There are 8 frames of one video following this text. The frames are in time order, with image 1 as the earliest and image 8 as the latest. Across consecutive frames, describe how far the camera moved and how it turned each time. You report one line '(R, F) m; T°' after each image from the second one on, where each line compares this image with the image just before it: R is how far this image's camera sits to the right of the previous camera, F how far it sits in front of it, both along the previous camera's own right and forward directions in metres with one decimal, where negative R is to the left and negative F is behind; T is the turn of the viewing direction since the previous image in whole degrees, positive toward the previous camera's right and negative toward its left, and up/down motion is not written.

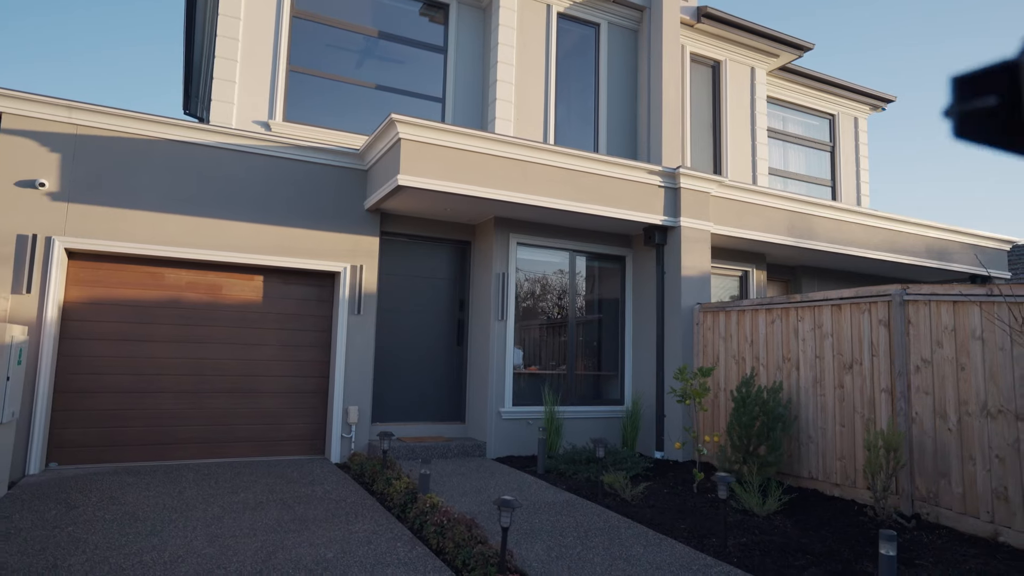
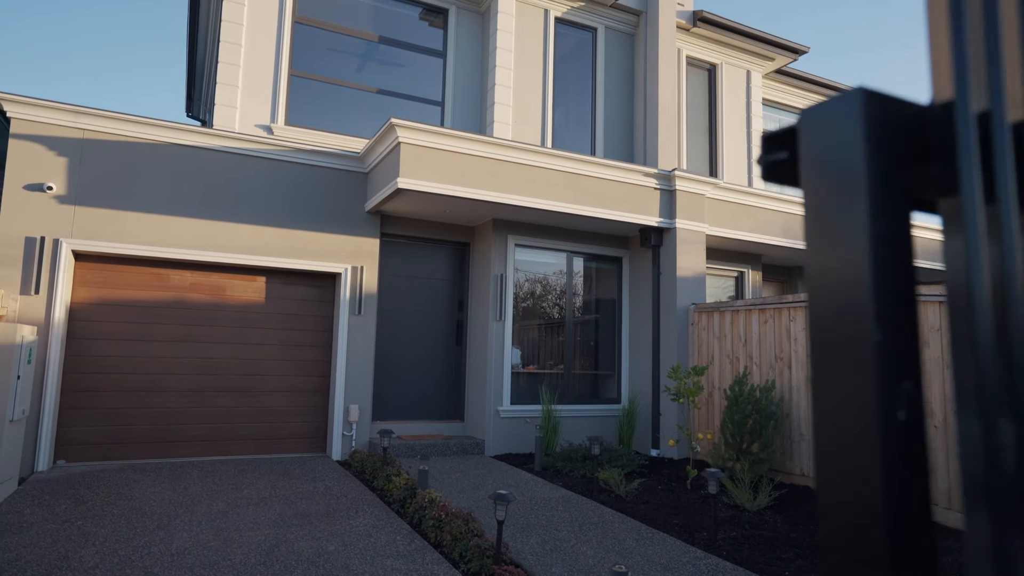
(0.0, -0.1) m; 0°
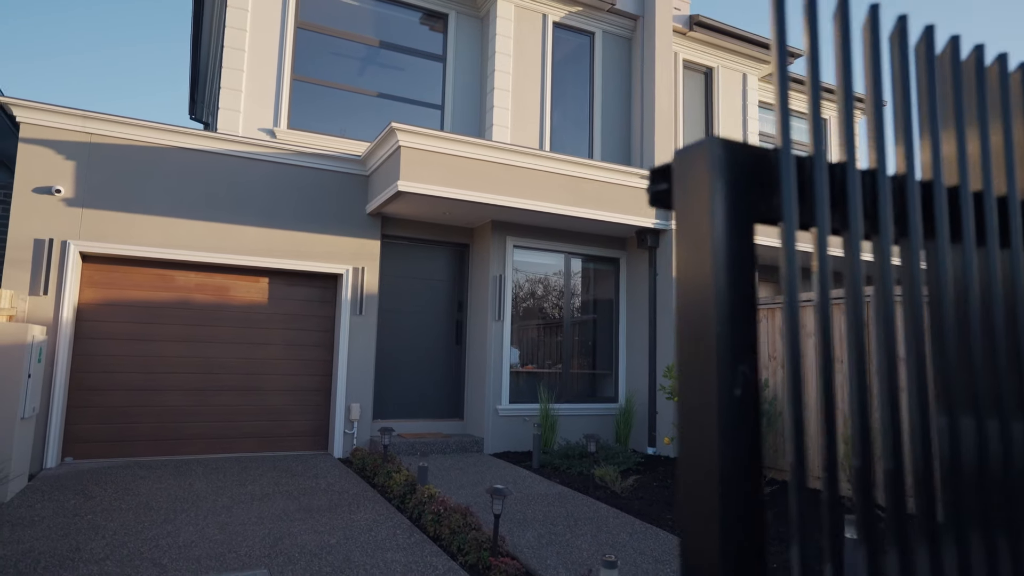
(0.0, -0.1) m; 0°
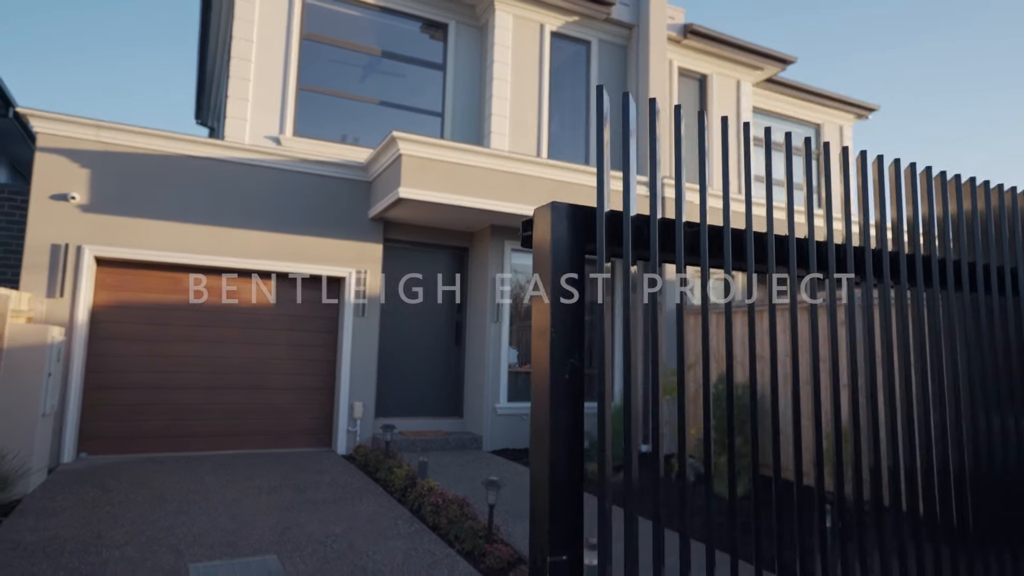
(+0.1, -0.3) m; 0°
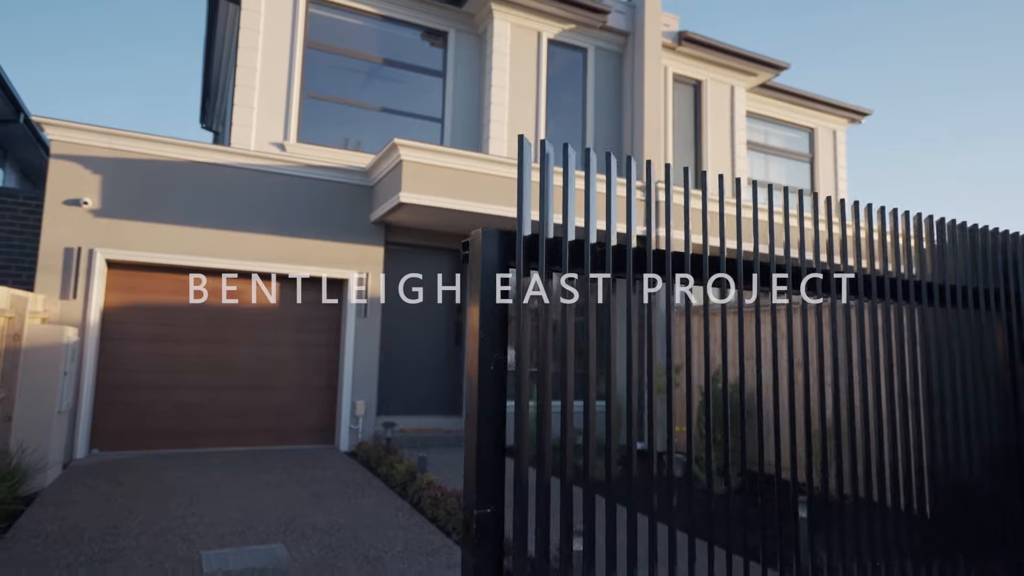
(0.0, -0.2) m; 0°
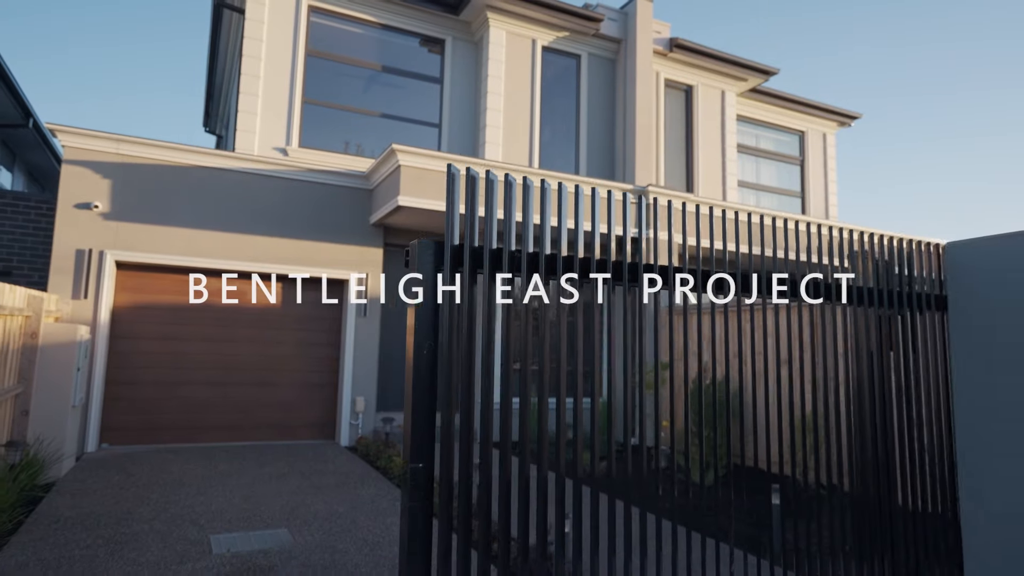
(+0.1, -0.3) m; 0°
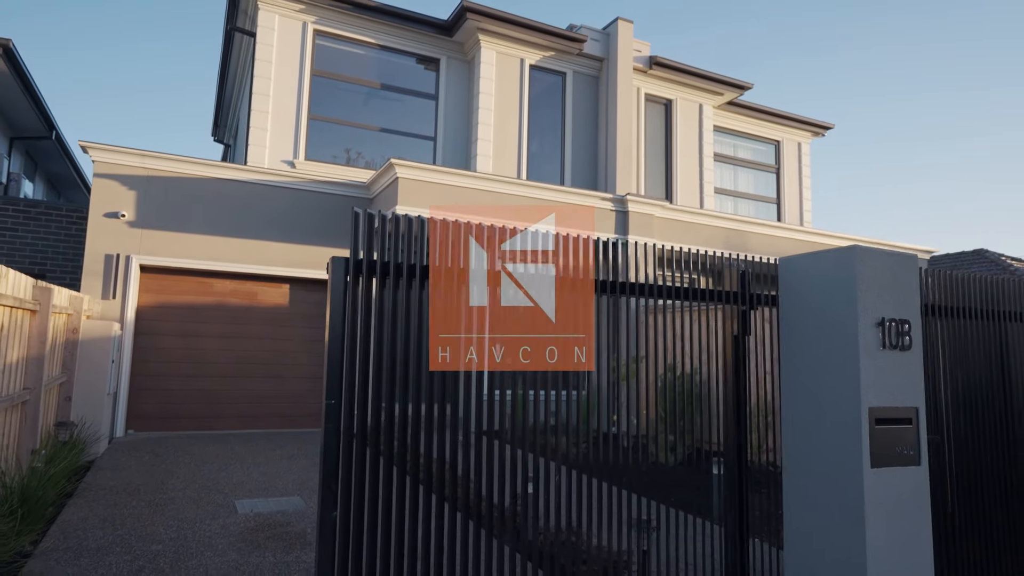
(+0.2, -0.8) m; 0°
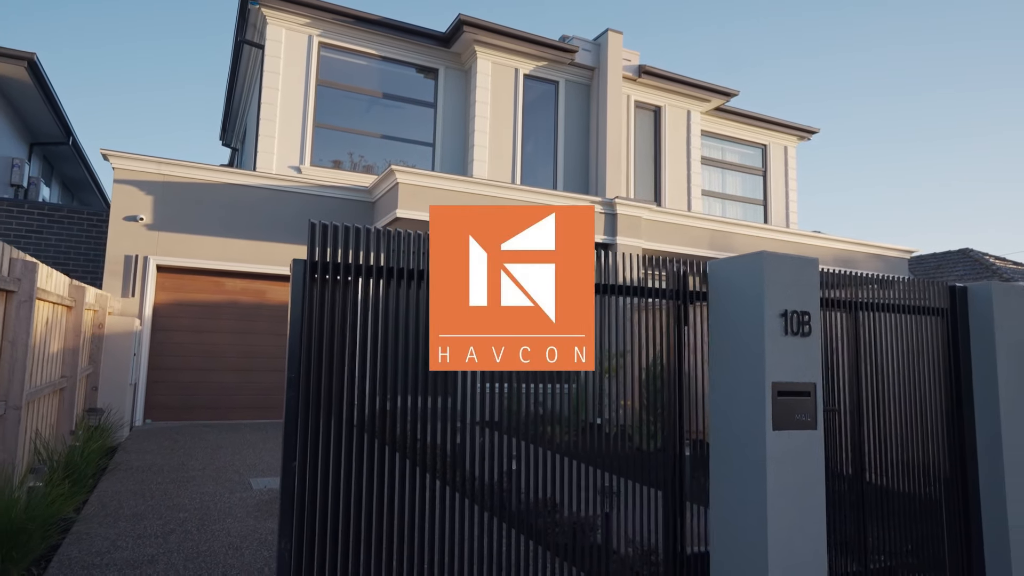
(+0.1, -0.6) m; 0°
